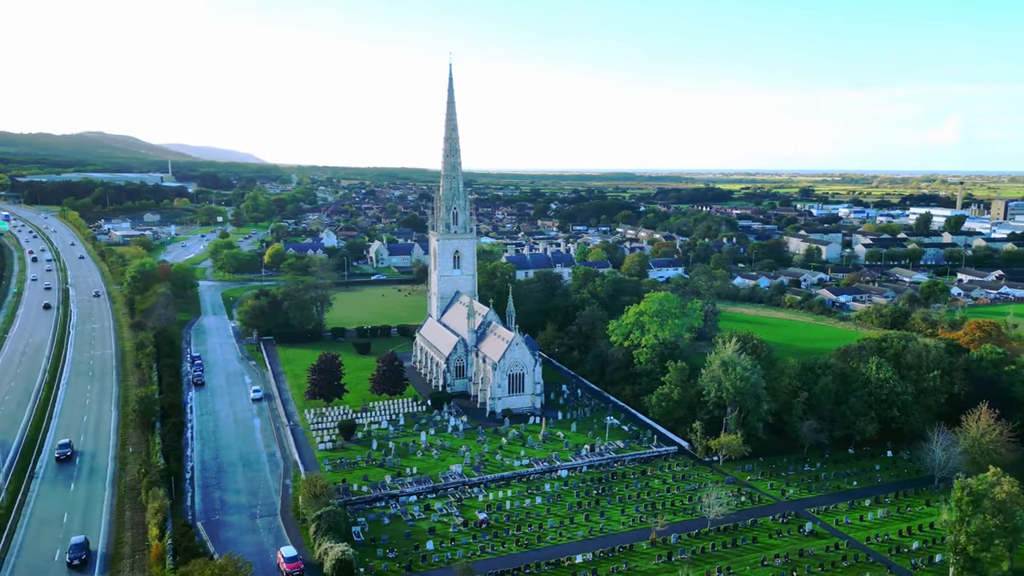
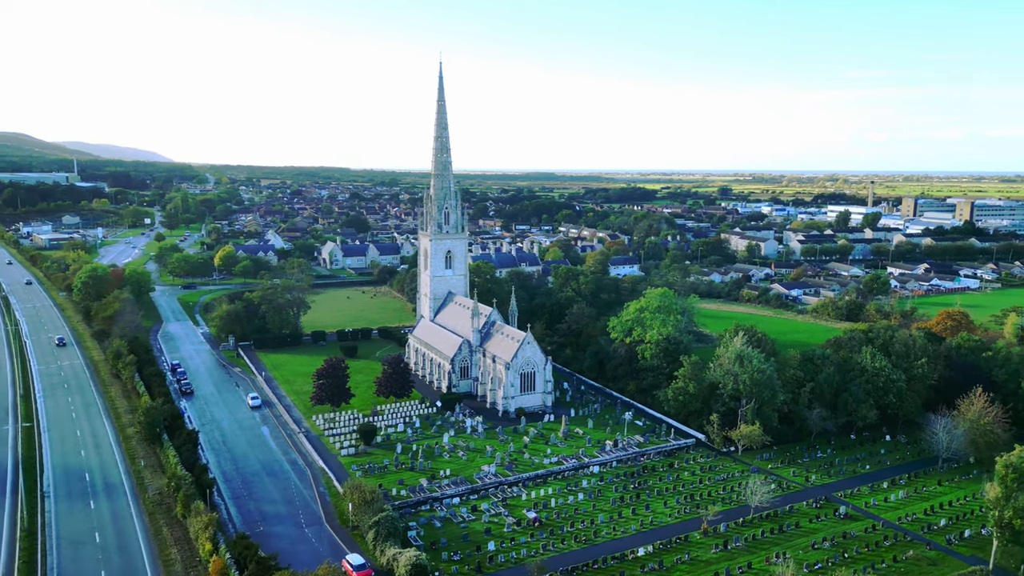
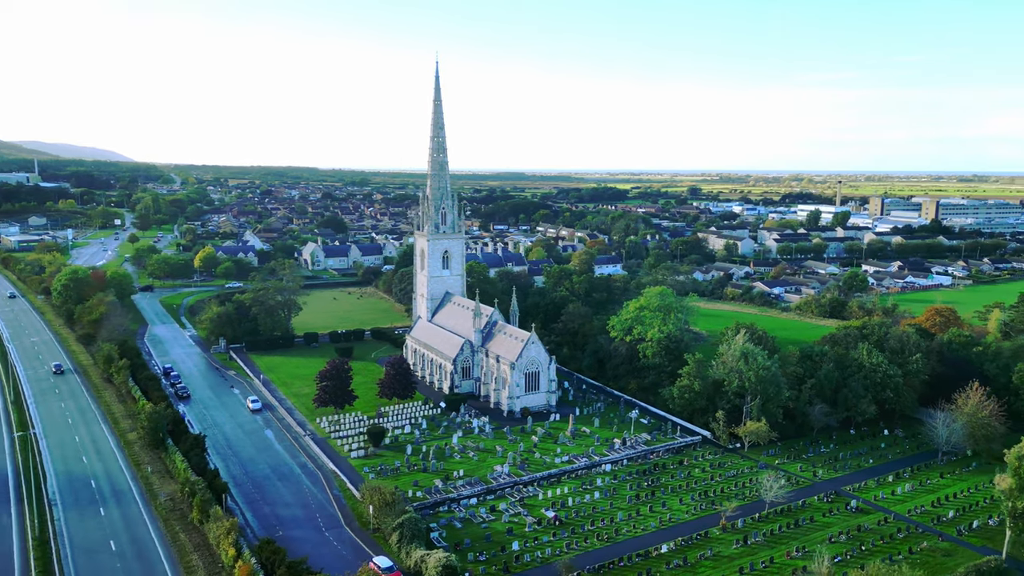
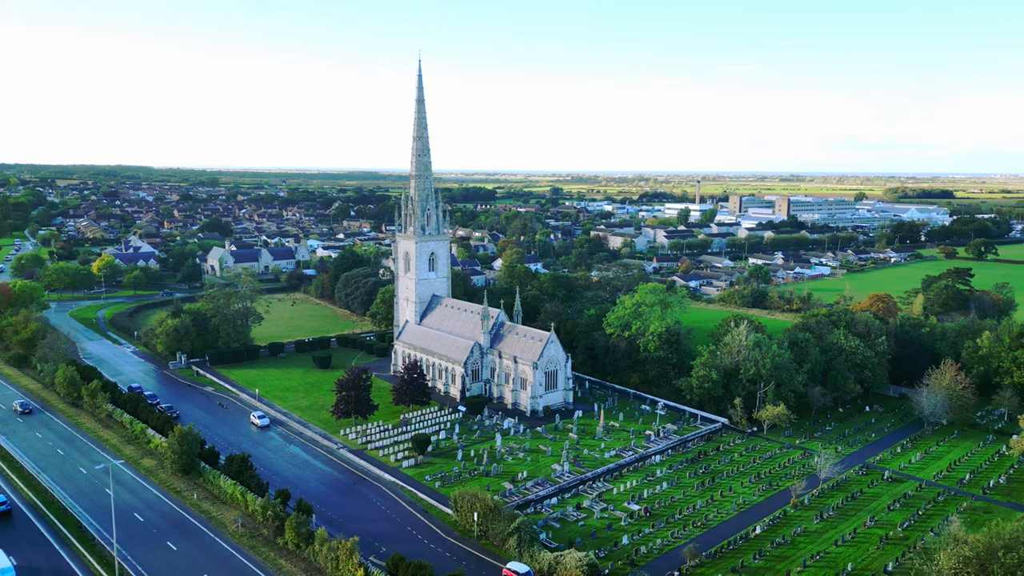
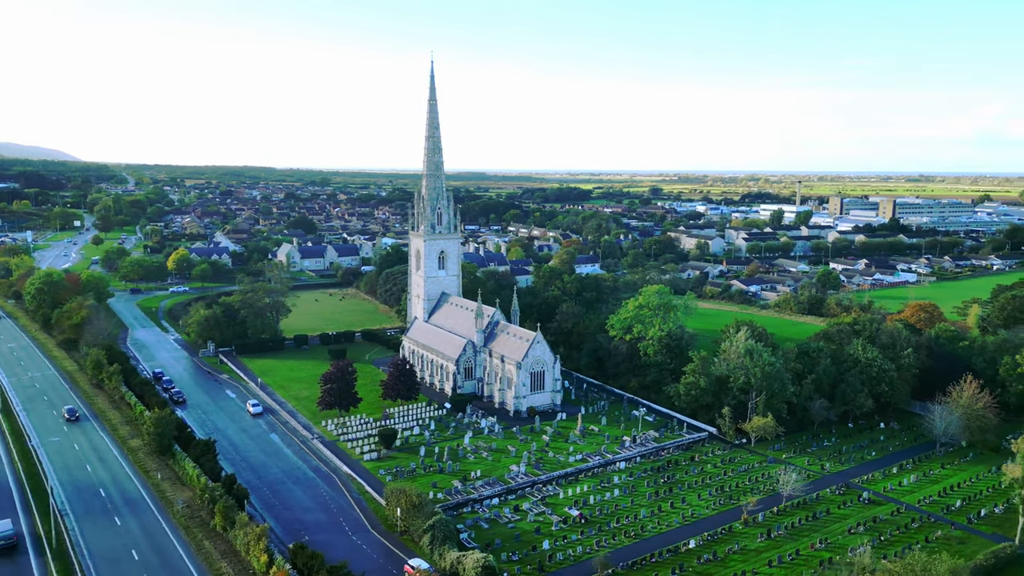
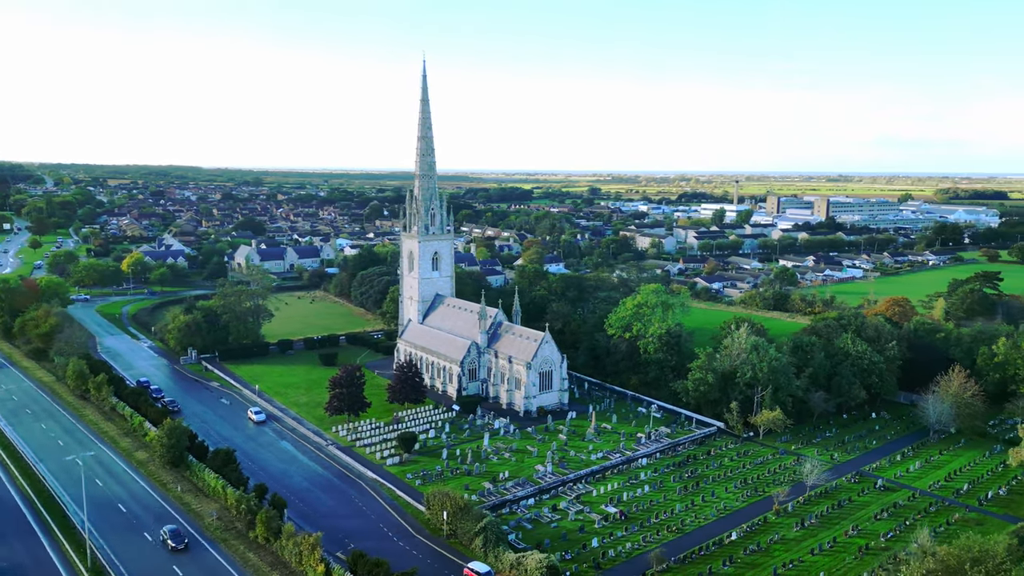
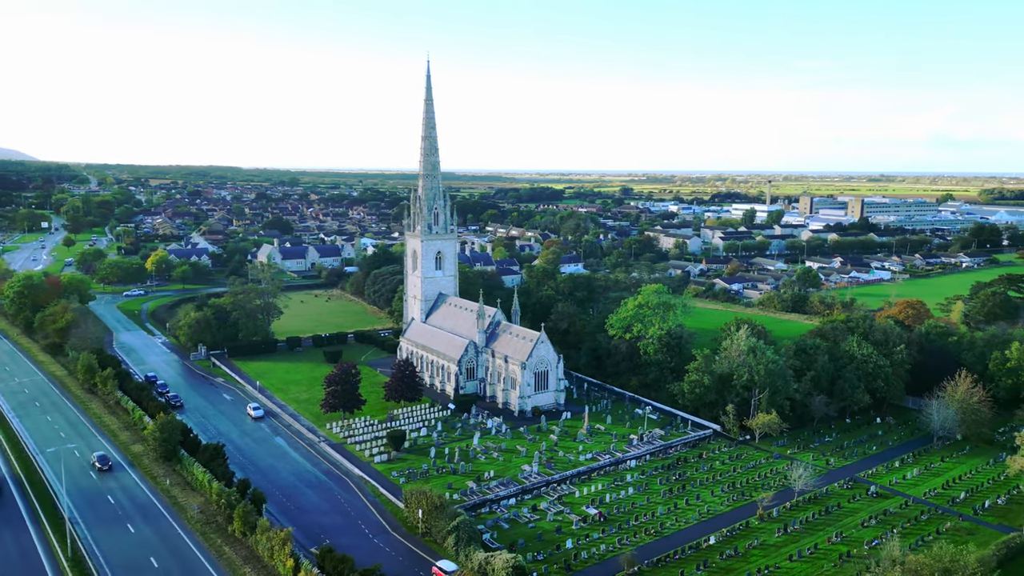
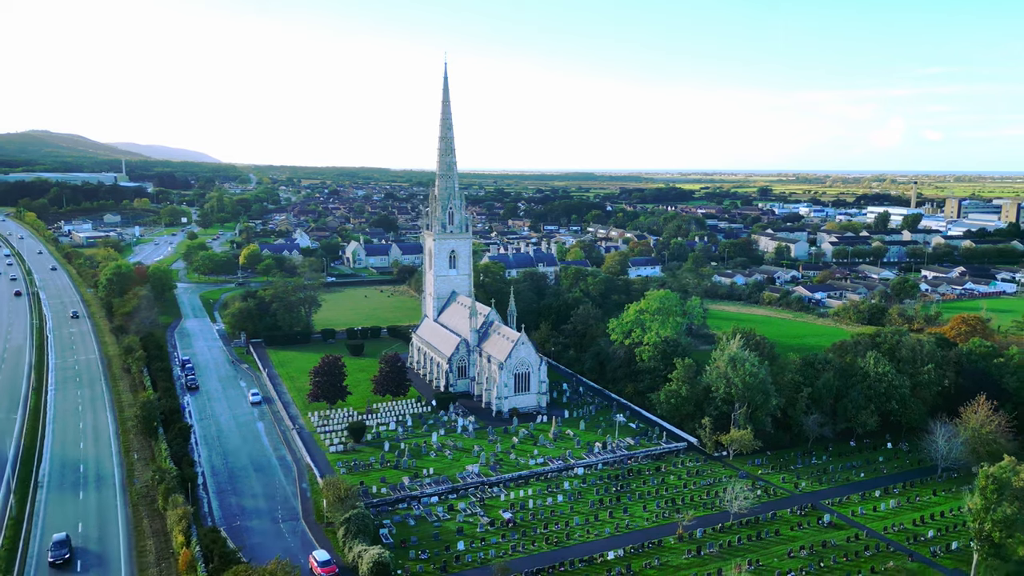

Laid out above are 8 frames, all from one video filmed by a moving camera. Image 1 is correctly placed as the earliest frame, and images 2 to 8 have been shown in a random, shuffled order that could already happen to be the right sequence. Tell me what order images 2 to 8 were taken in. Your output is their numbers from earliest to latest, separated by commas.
8, 2, 3, 5, 7, 6, 4
